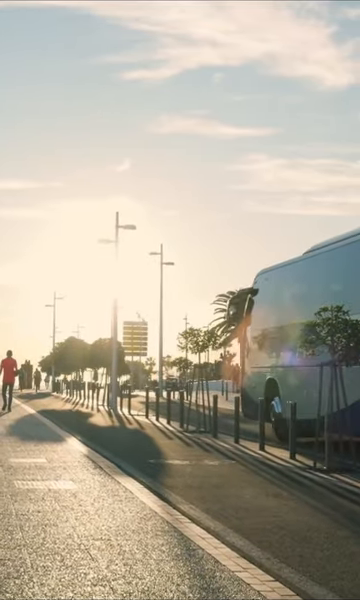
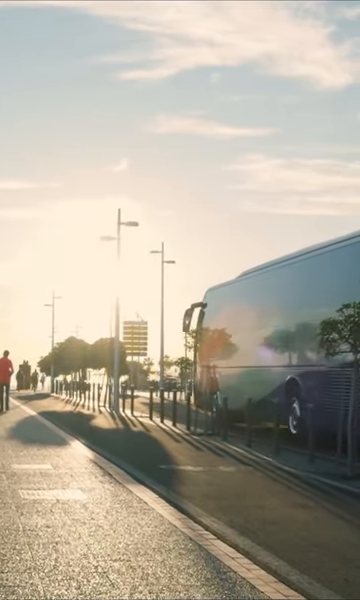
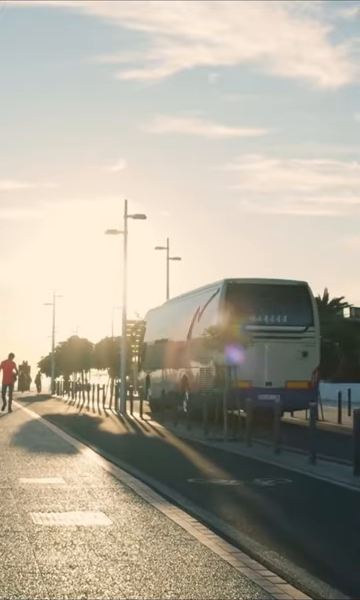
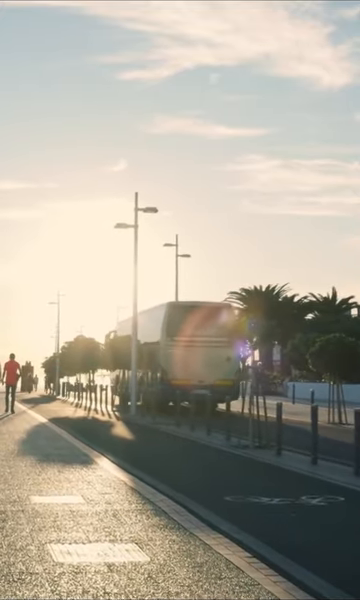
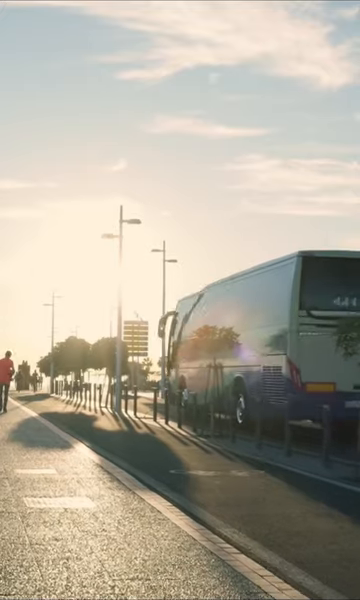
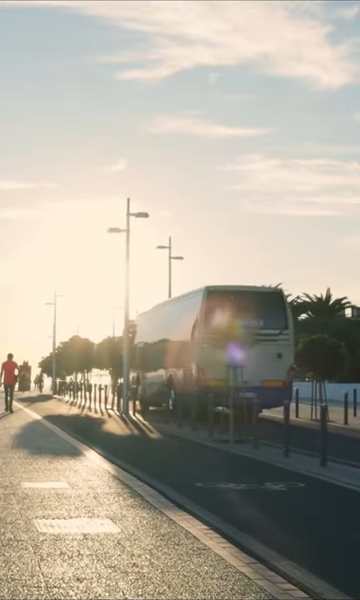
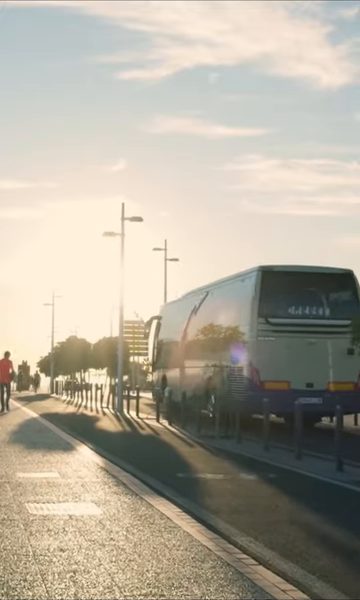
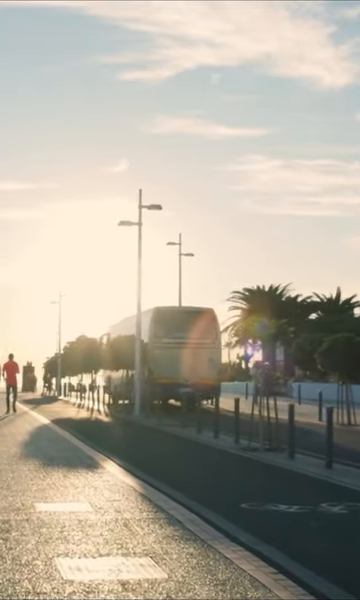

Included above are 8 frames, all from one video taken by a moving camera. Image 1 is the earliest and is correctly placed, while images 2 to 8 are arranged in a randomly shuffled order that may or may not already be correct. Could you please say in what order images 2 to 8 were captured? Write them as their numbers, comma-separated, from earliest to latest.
2, 5, 7, 3, 6, 4, 8
